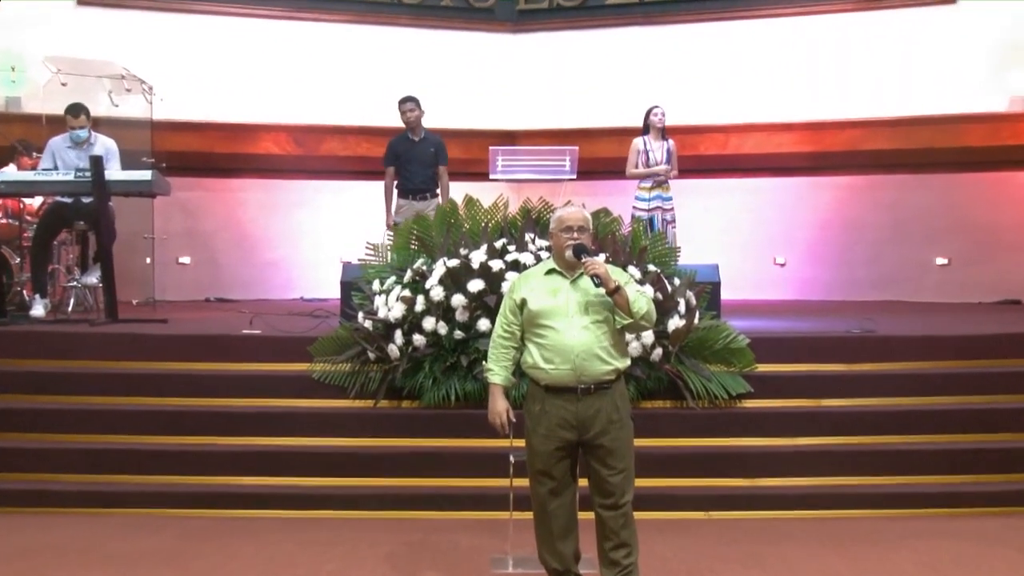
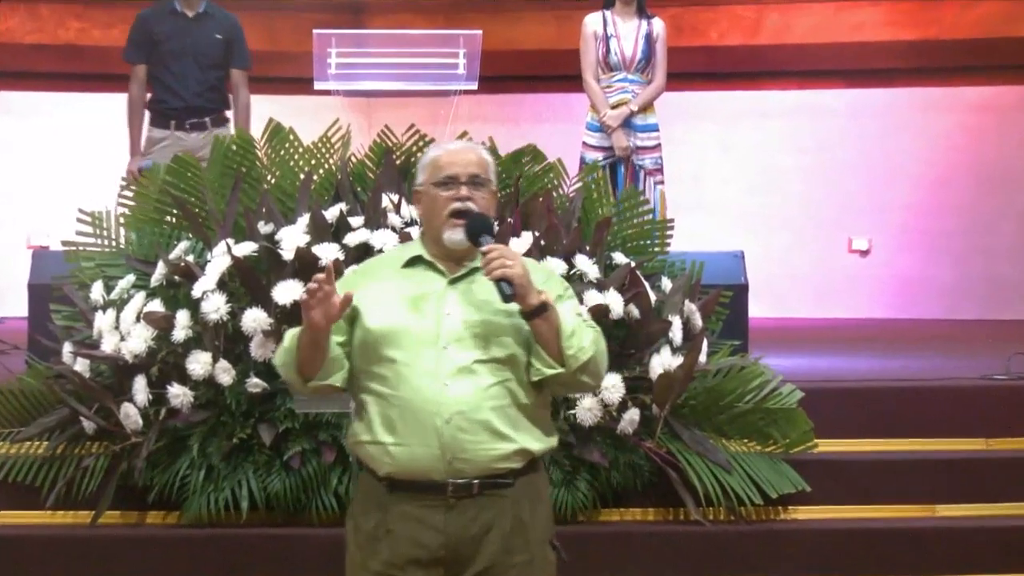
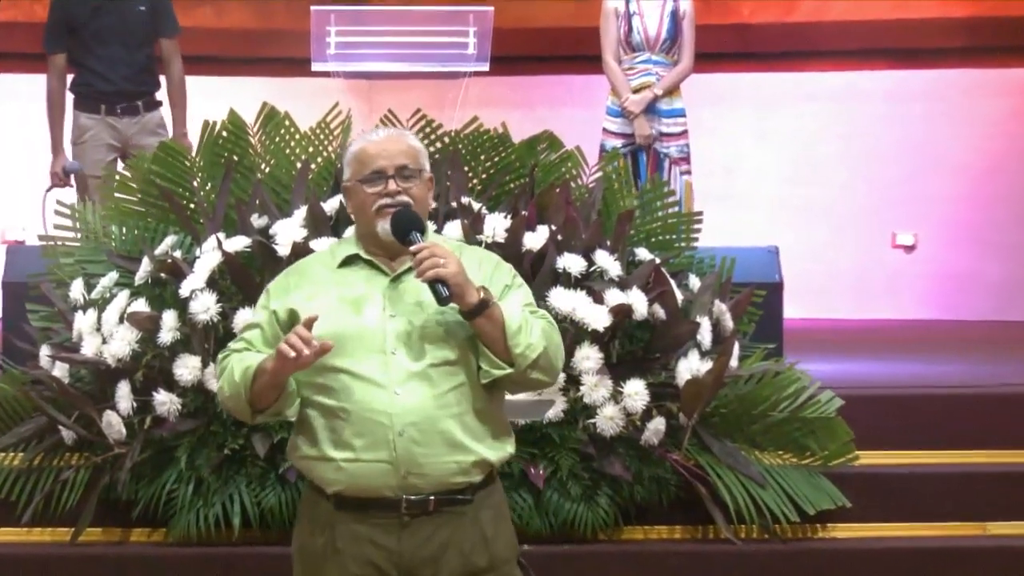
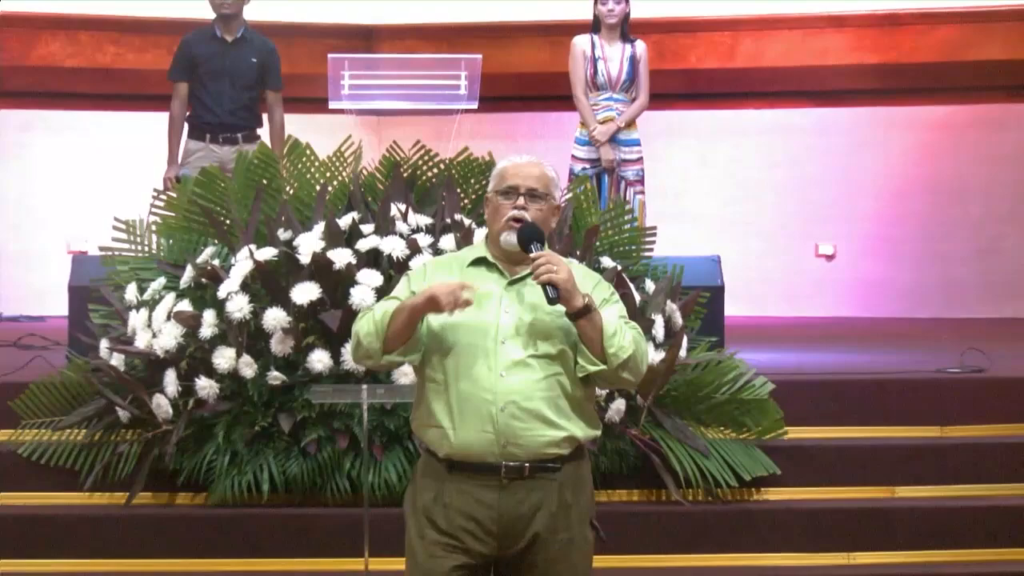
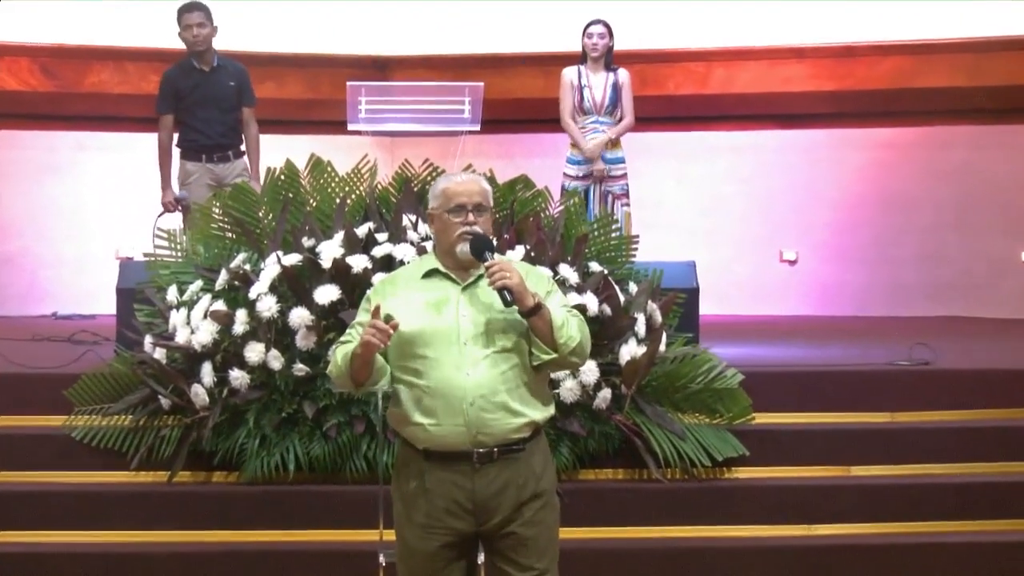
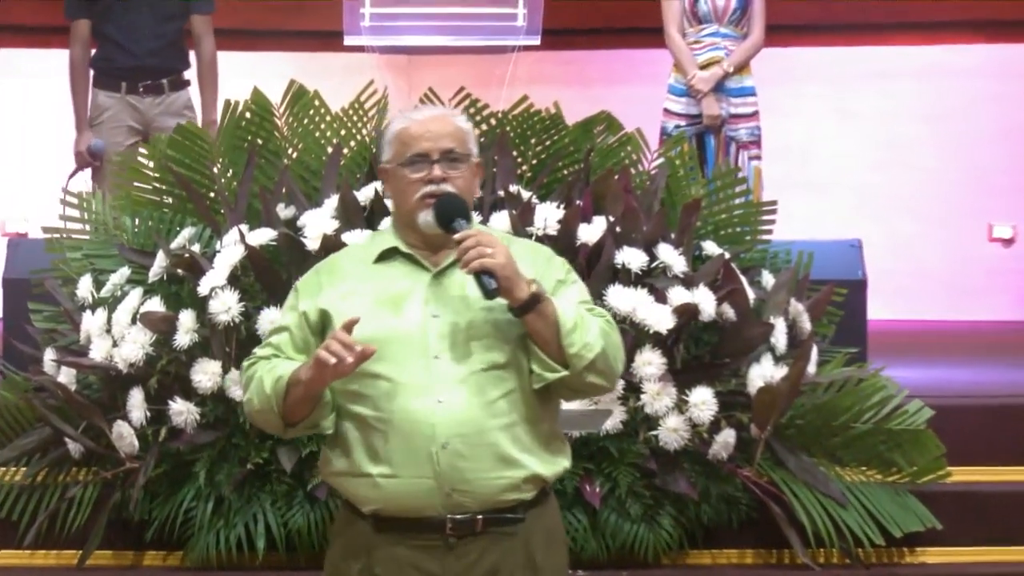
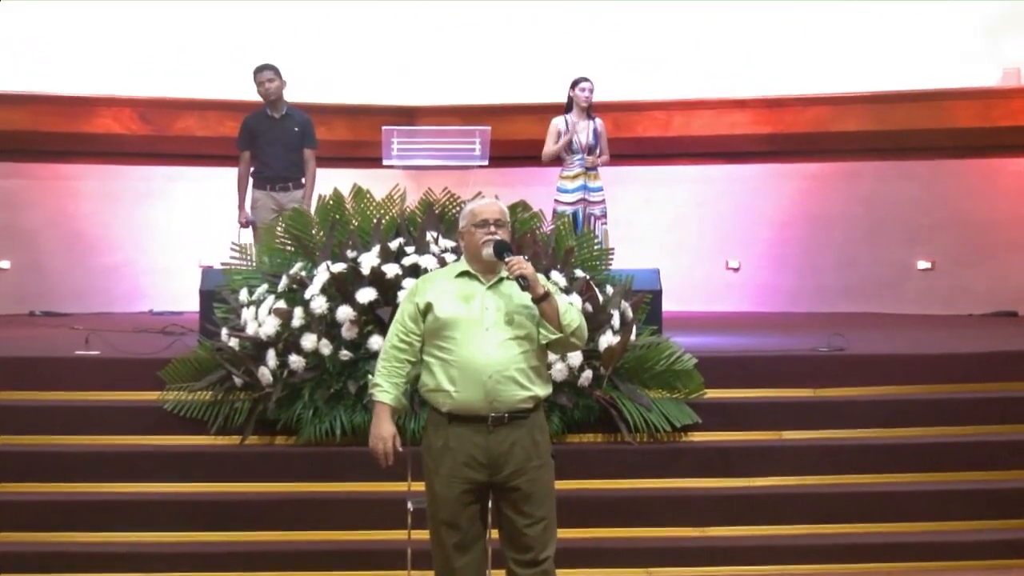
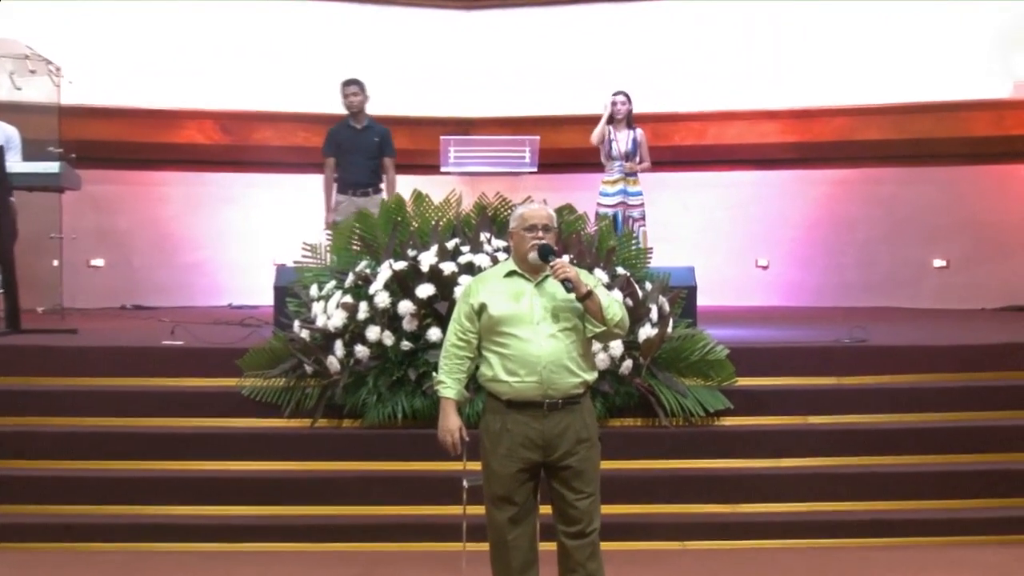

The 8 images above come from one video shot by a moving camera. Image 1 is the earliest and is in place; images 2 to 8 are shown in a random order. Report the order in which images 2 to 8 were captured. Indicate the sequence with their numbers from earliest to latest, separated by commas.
8, 7, 5, 4, 2, 3, 6
